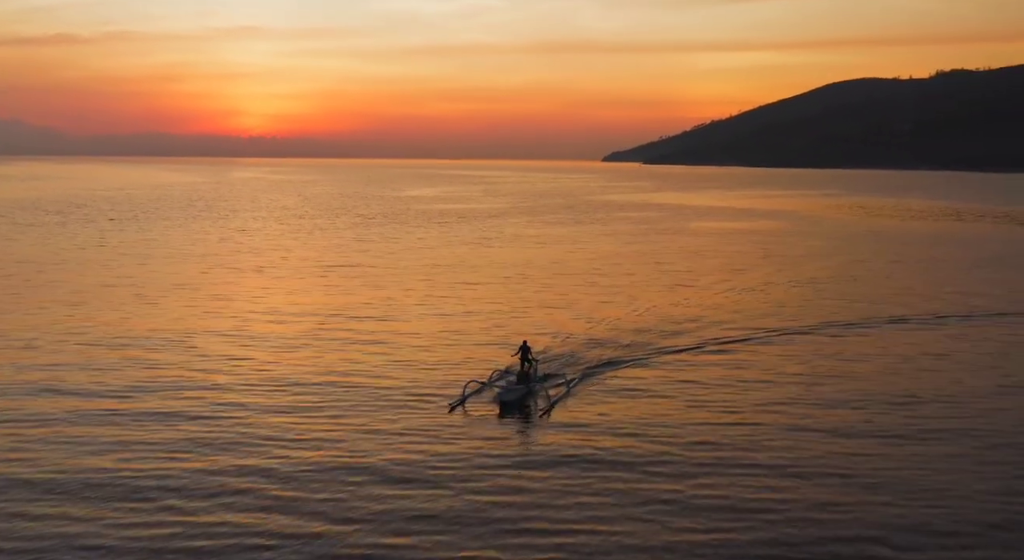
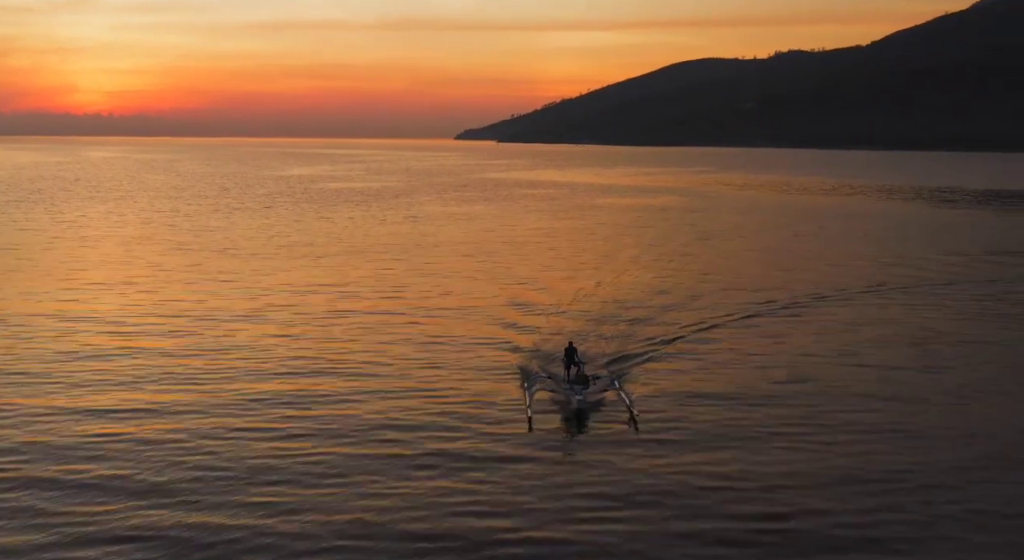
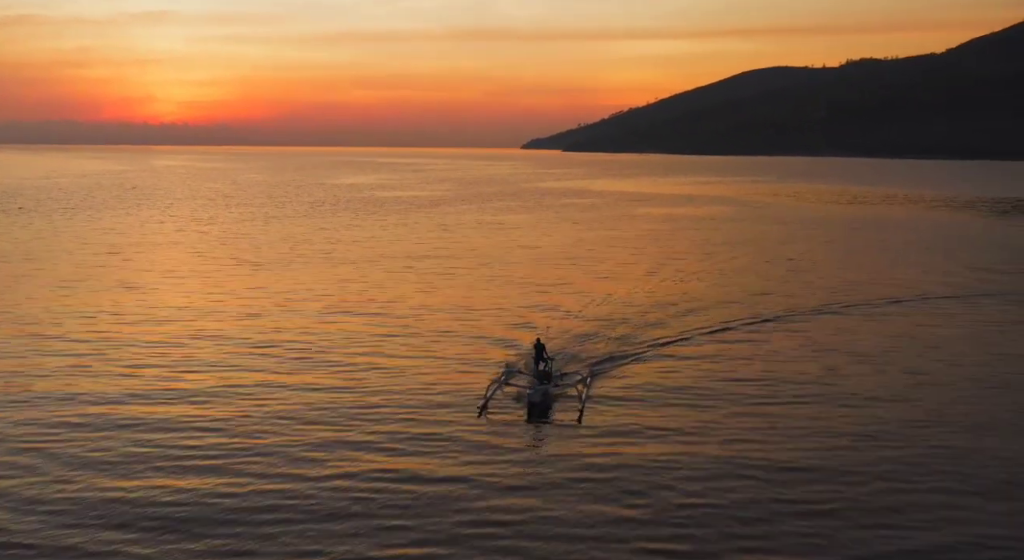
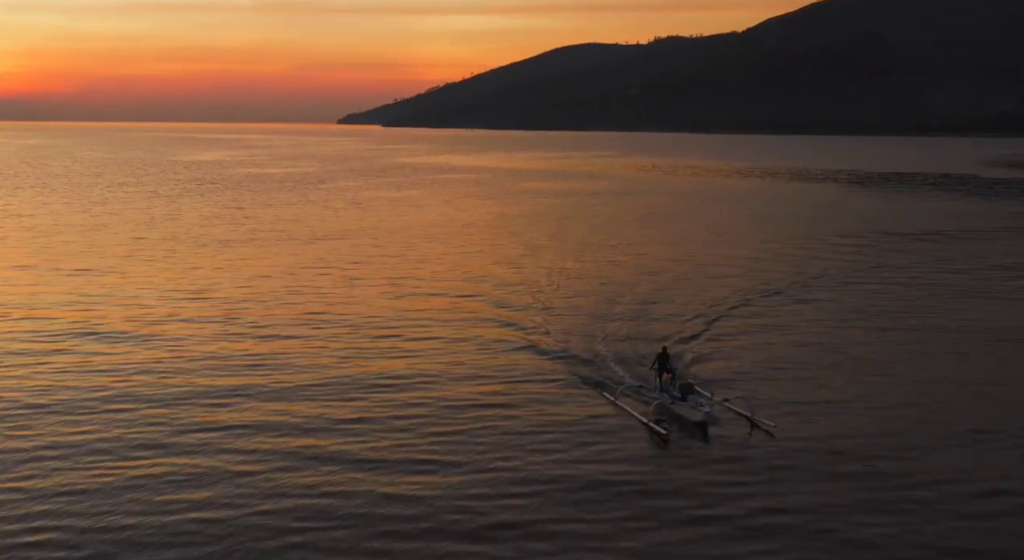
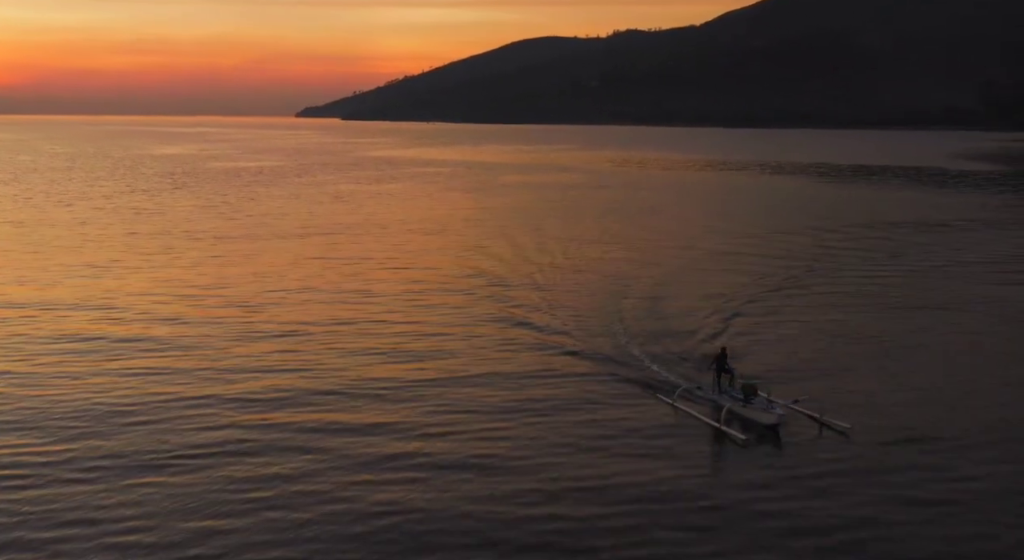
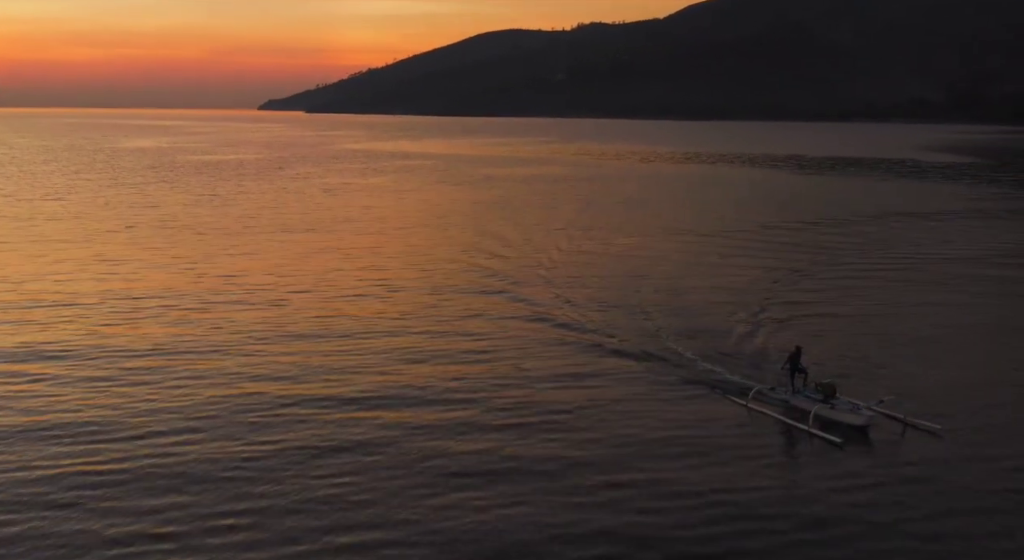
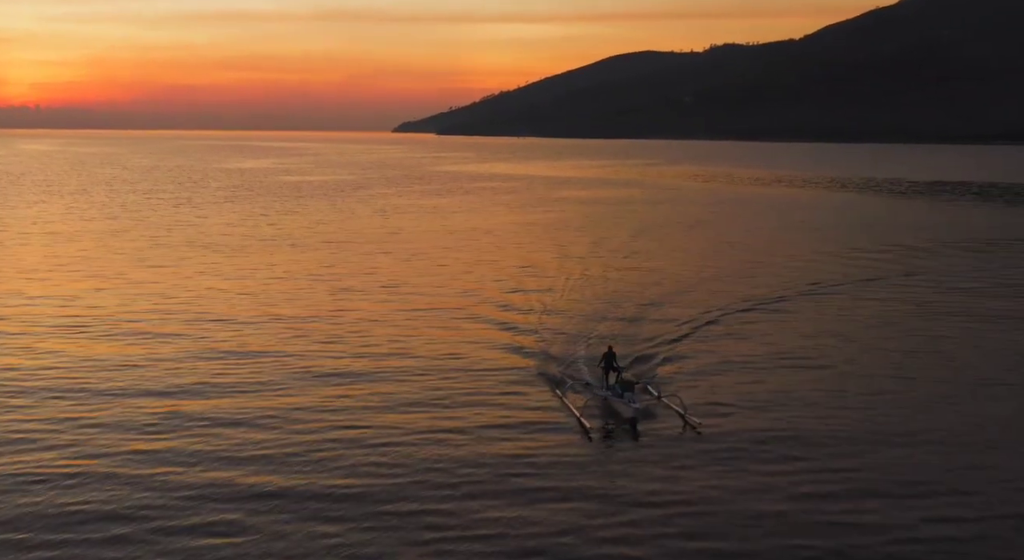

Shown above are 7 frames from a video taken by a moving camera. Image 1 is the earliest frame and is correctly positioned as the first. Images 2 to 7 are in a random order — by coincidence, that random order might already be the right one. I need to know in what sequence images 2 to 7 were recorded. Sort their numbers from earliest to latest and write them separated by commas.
3, 2, 7, 4, 5, 6
